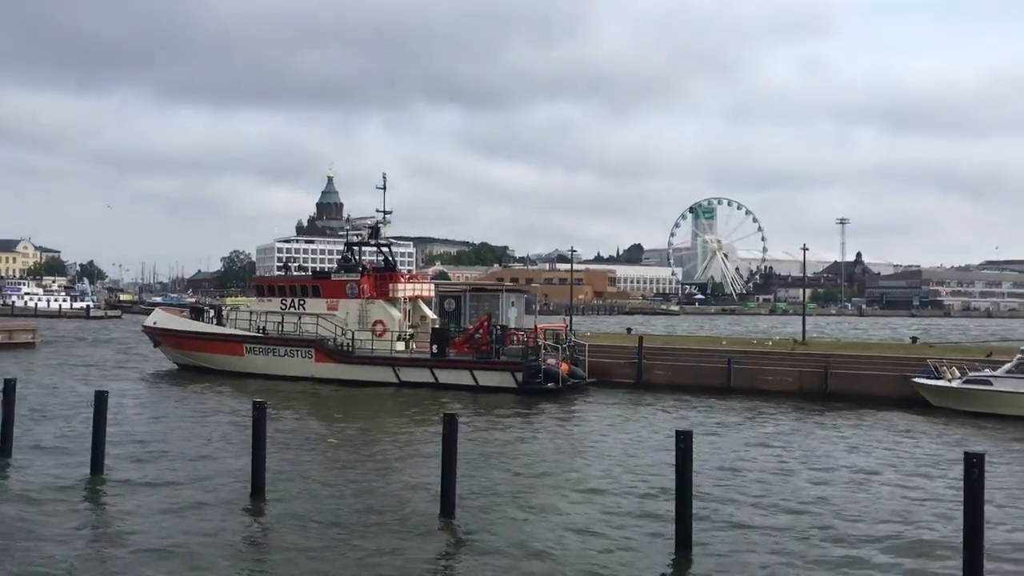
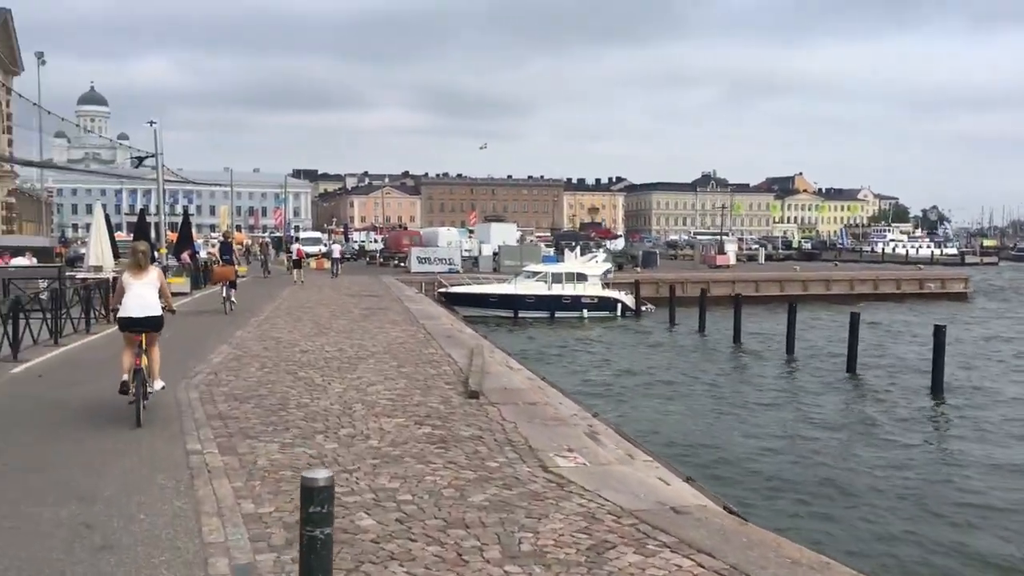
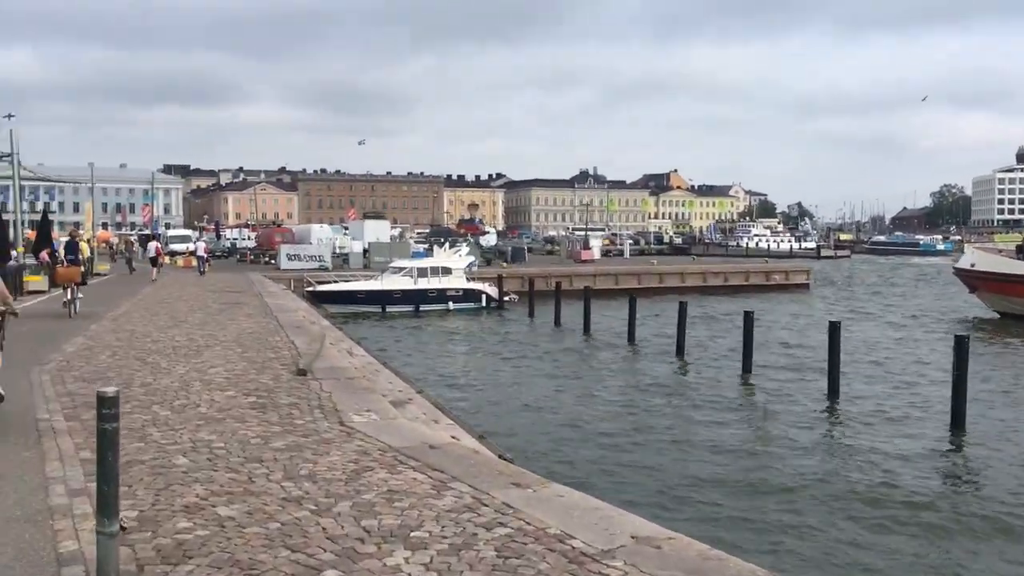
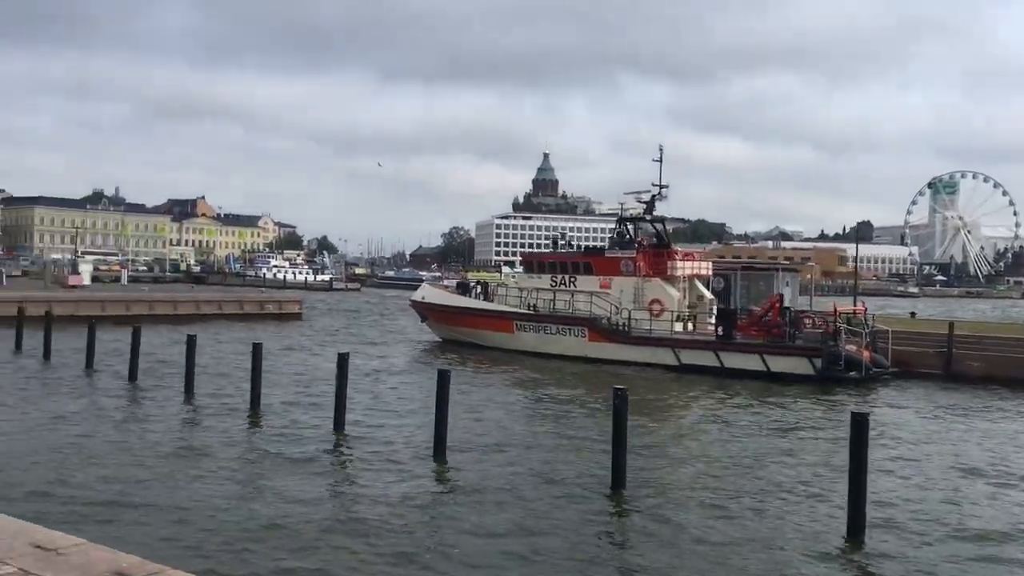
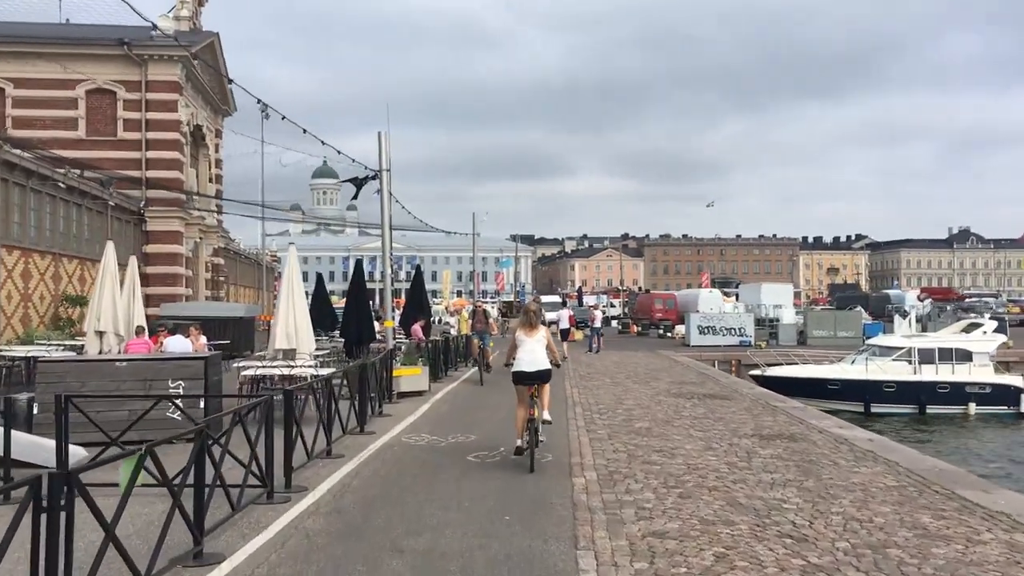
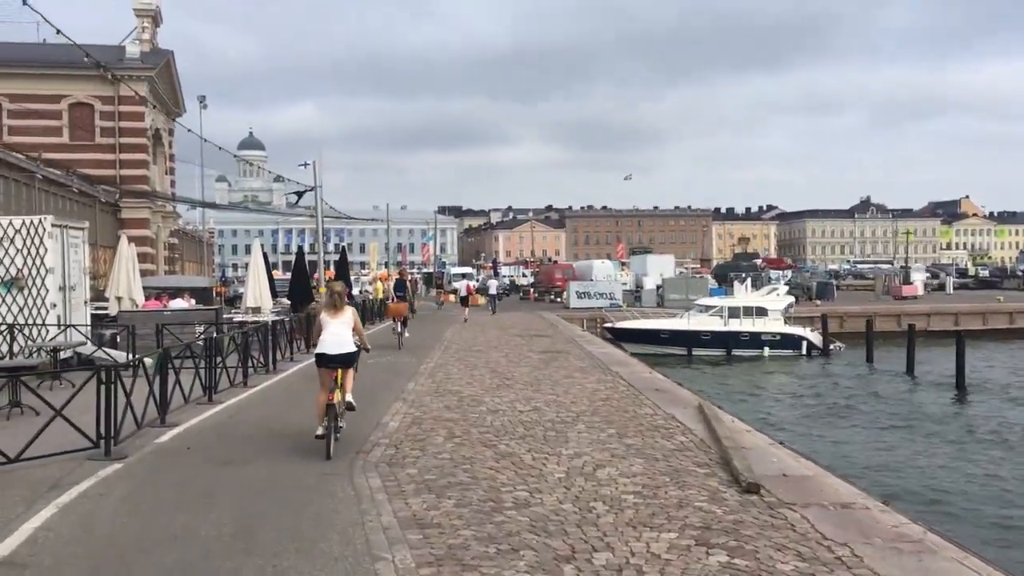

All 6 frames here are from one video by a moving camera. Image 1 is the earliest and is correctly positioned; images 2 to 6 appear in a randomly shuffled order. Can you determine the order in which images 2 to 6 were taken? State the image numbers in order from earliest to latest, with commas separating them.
4, 3, 2, 6, 5
